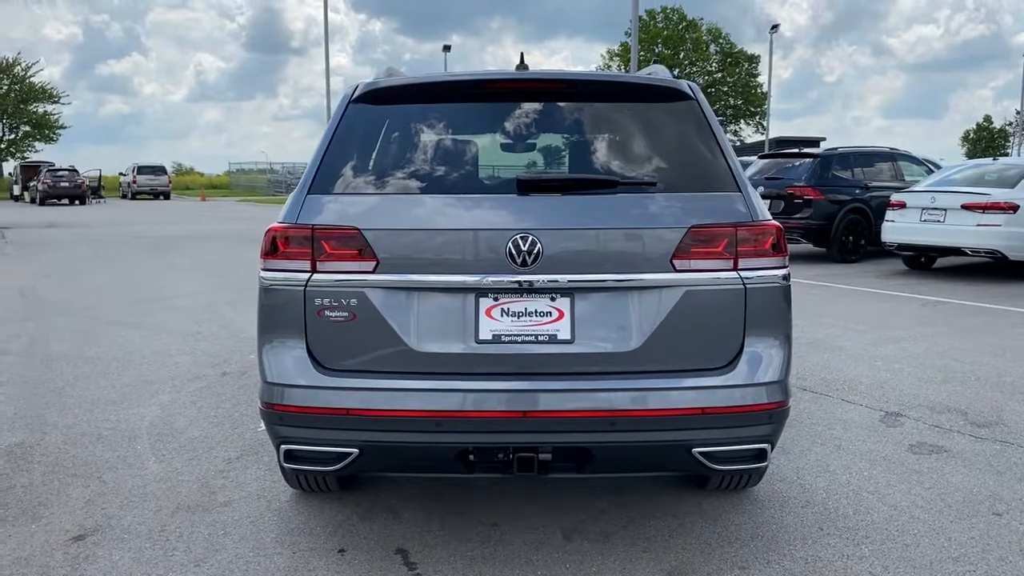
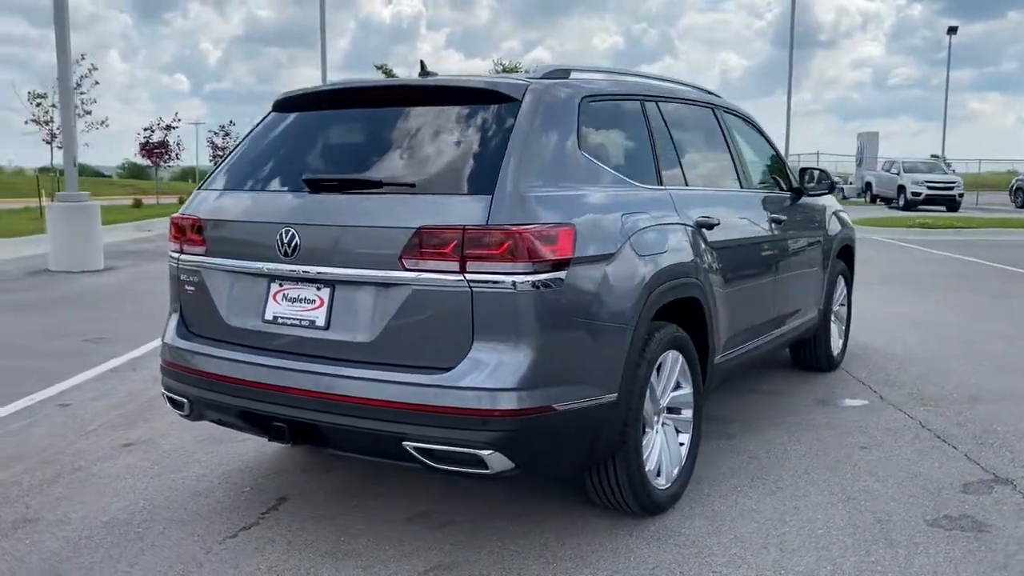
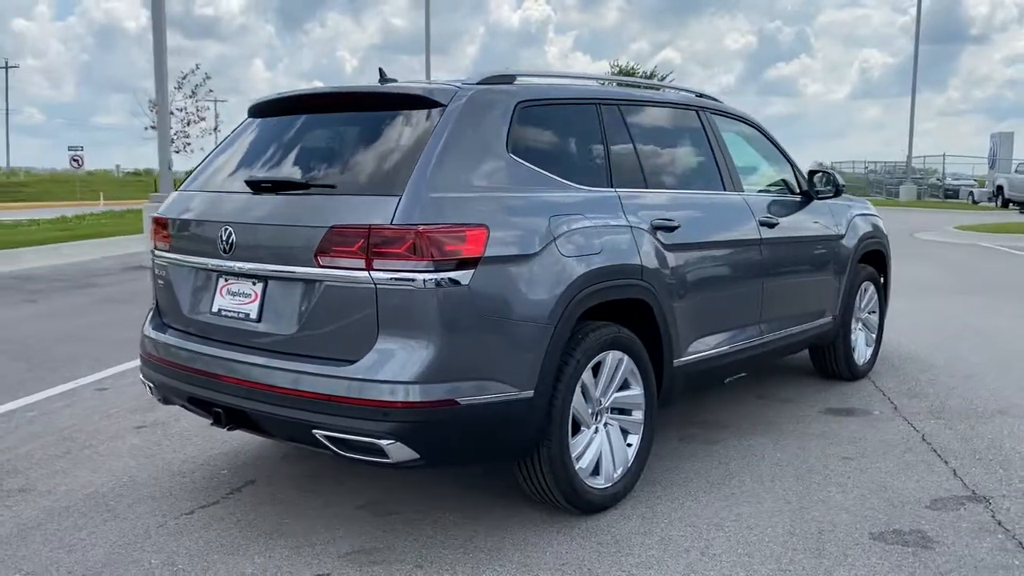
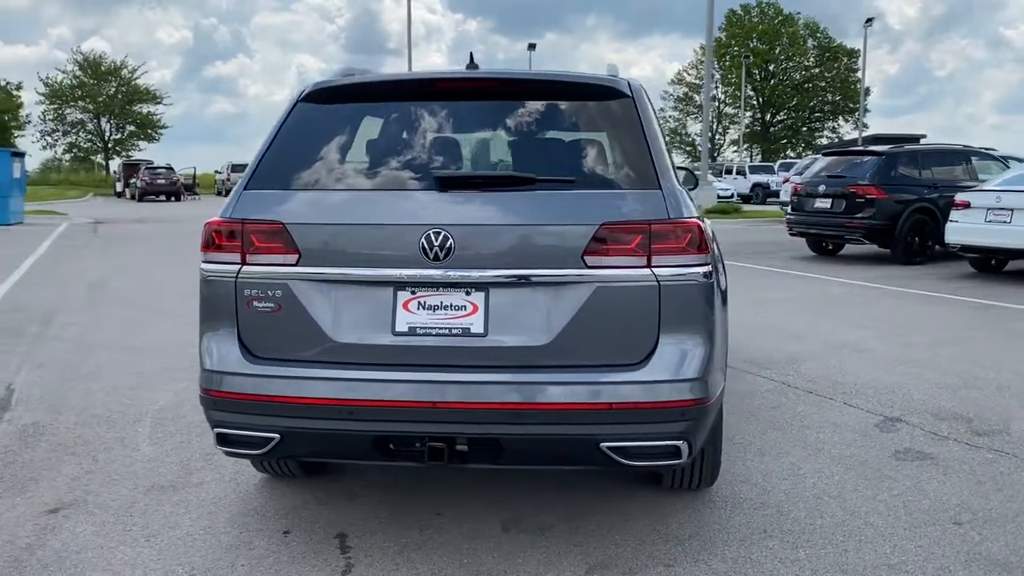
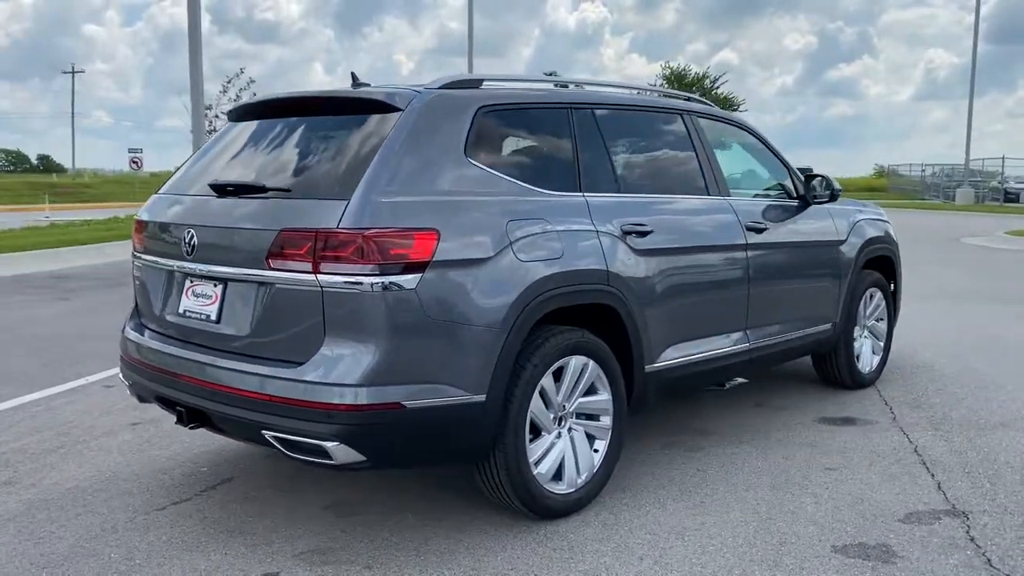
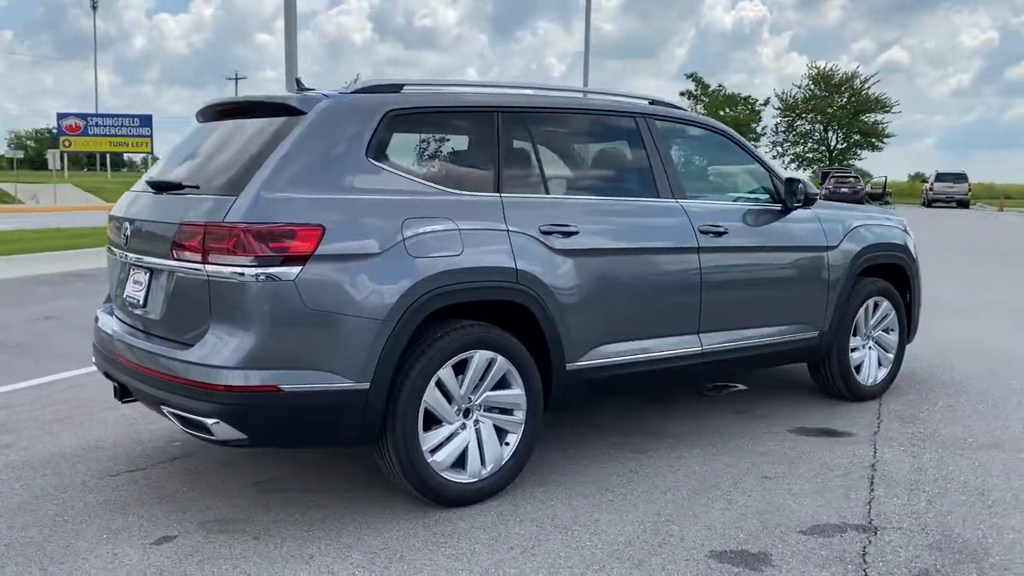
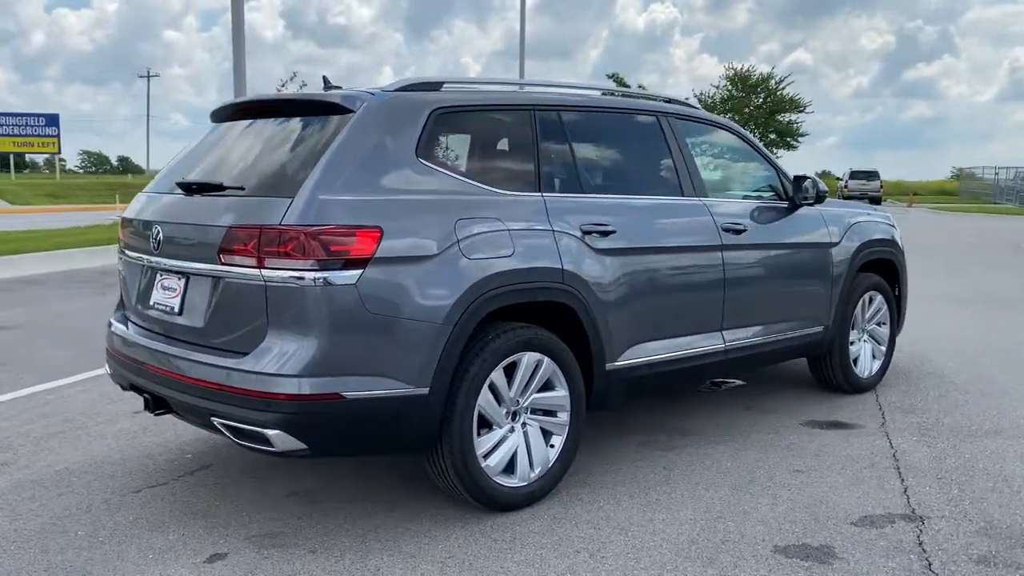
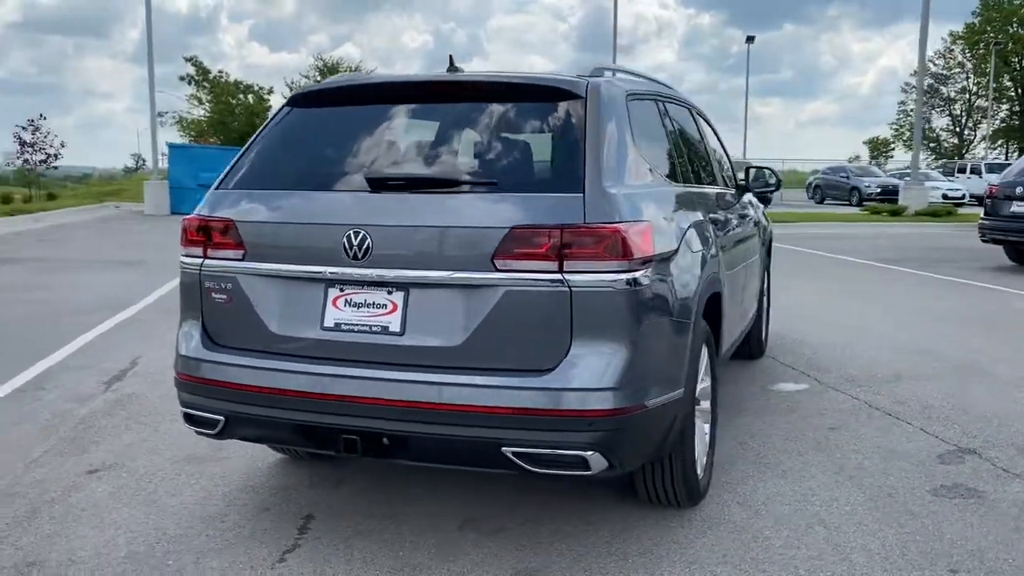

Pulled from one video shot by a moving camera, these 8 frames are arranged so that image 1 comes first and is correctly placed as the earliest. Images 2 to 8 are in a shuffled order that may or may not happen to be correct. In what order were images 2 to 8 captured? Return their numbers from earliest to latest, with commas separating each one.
4, 8, 2, 3, 5, 7, 6
